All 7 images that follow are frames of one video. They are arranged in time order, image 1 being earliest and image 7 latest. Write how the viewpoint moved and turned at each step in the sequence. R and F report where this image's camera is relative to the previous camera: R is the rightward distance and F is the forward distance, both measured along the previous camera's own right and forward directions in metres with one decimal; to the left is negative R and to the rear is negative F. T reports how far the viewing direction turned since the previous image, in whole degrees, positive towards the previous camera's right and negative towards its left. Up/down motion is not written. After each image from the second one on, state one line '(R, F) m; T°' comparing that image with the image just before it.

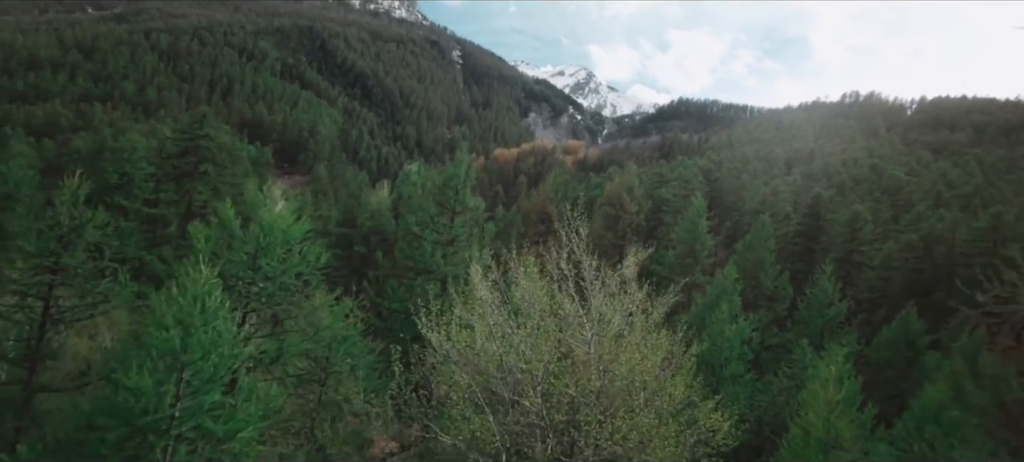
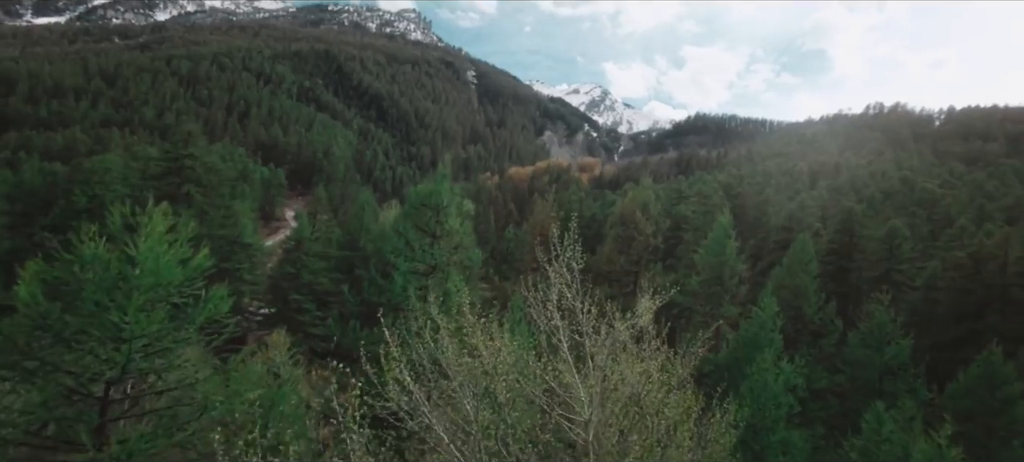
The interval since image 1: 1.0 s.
(+0.4, +1.6) m; -2°
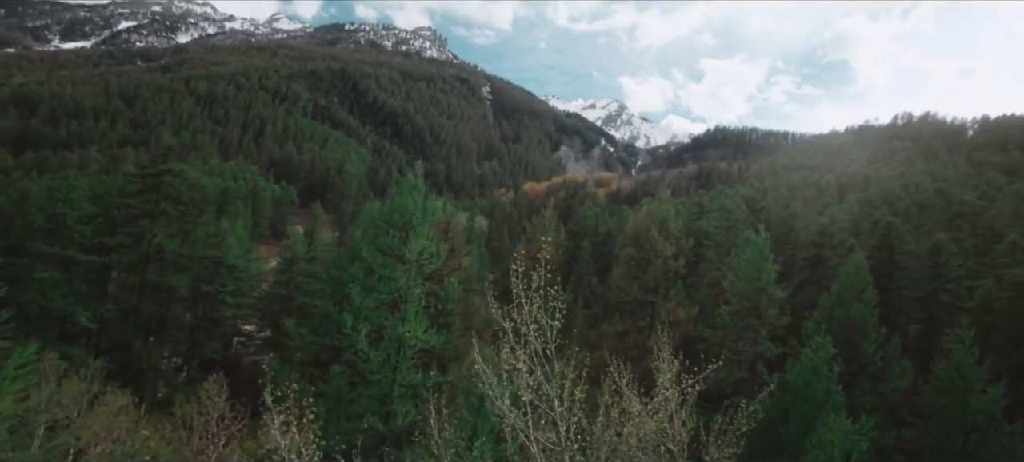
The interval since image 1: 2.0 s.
(+0.5, +1.8) m; -2°
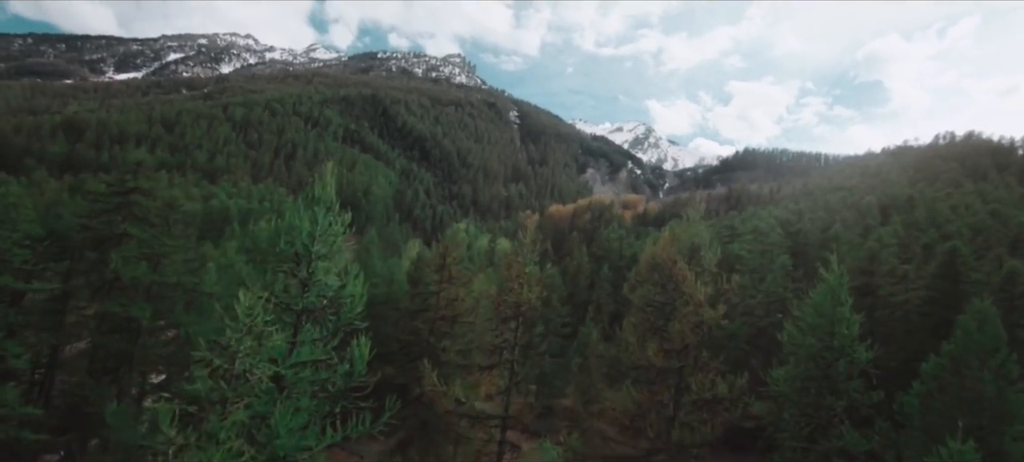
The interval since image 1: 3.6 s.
(+0.2, +1.0) m; -3°
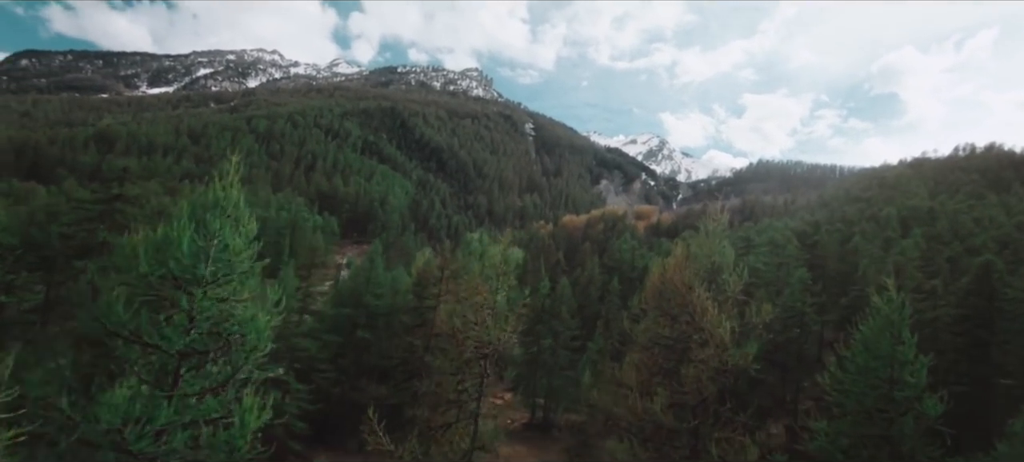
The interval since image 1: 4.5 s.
(-0.1, +0.2) m; -1°
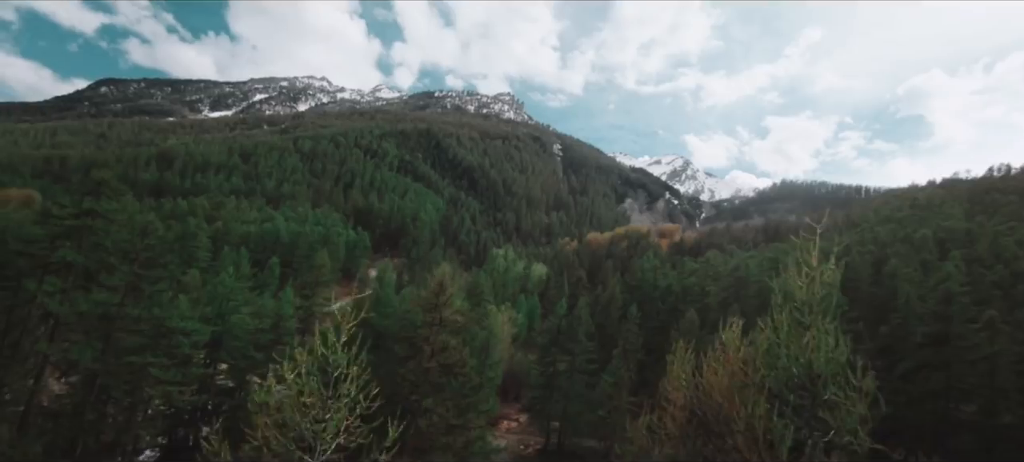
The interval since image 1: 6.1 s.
(+0.1, +1.3) m; -2°
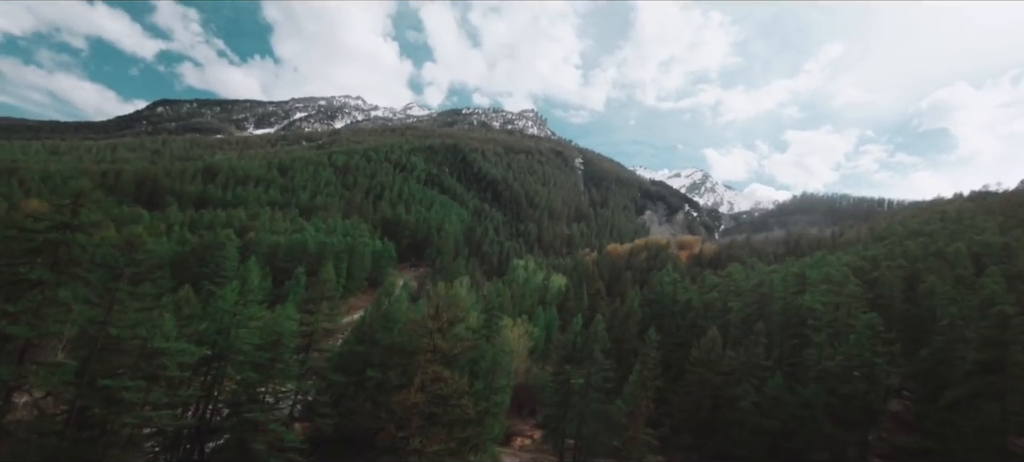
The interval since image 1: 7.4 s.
(+0.2, +1.2) m; -2°
